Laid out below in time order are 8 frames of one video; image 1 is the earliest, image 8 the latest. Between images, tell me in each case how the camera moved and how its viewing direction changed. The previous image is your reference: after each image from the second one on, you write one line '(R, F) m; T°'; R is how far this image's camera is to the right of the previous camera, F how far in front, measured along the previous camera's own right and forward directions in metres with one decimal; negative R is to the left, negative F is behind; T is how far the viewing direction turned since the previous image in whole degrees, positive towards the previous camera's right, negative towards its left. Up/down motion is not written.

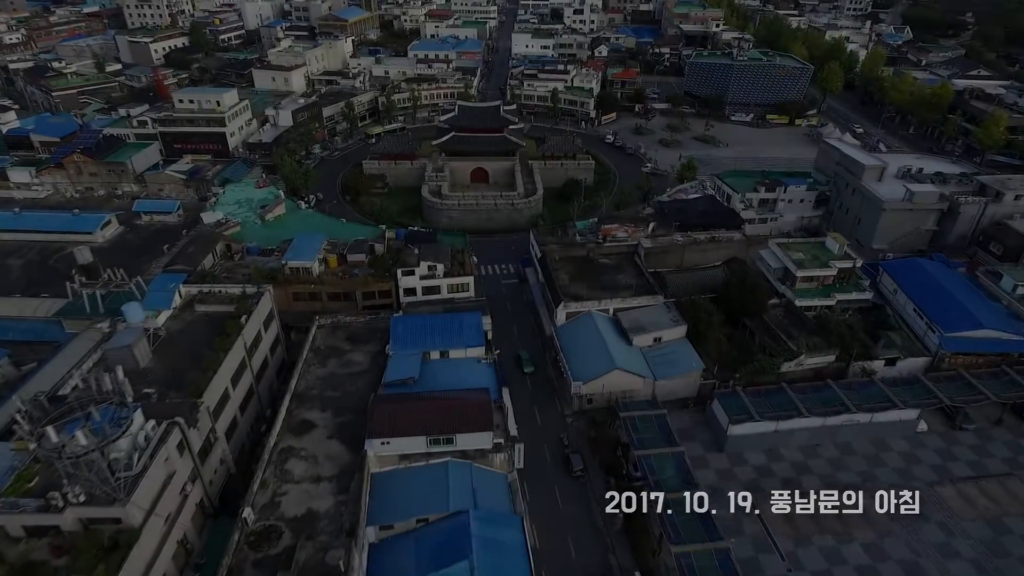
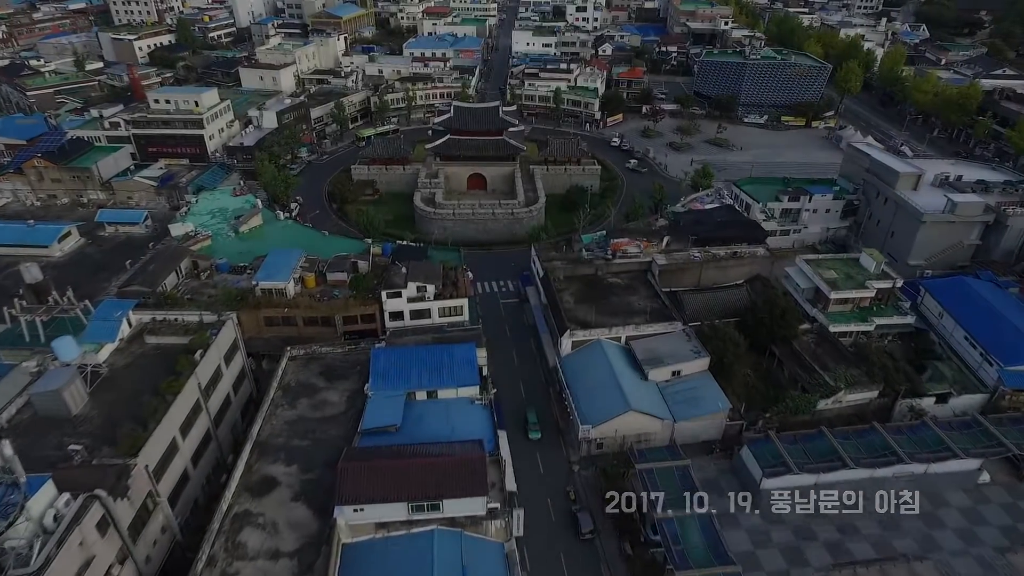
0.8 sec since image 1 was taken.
(+0.1, +5.3) m; 0°
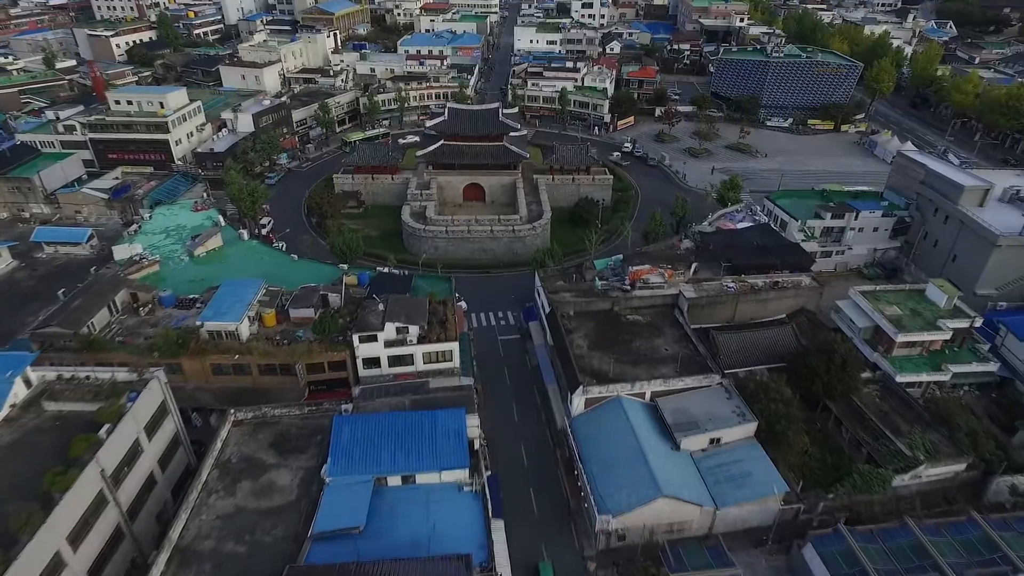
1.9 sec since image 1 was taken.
(+0.1, +7.5) m; 0°
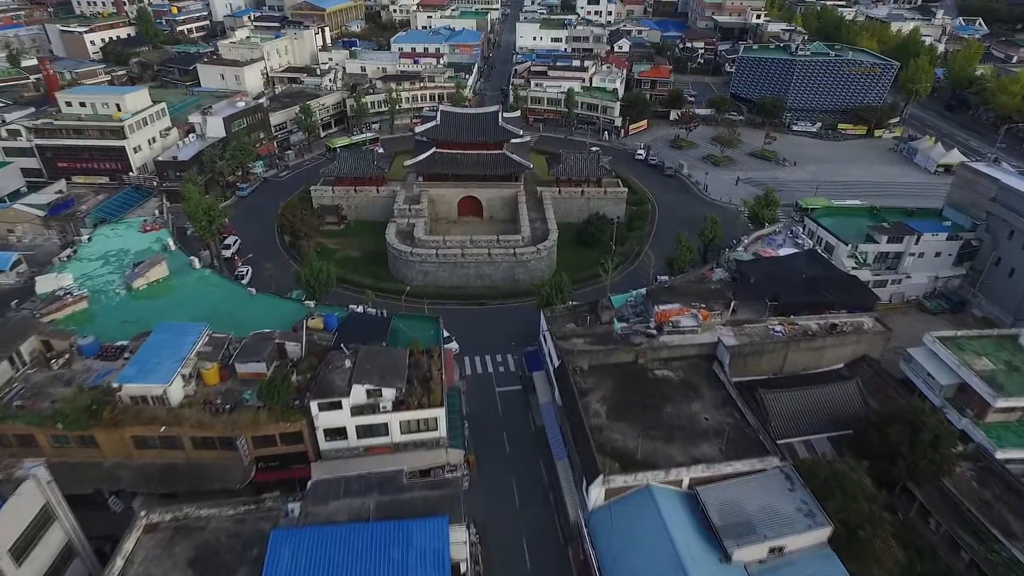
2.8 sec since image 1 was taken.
(+0.1, +7.3) m; 0°
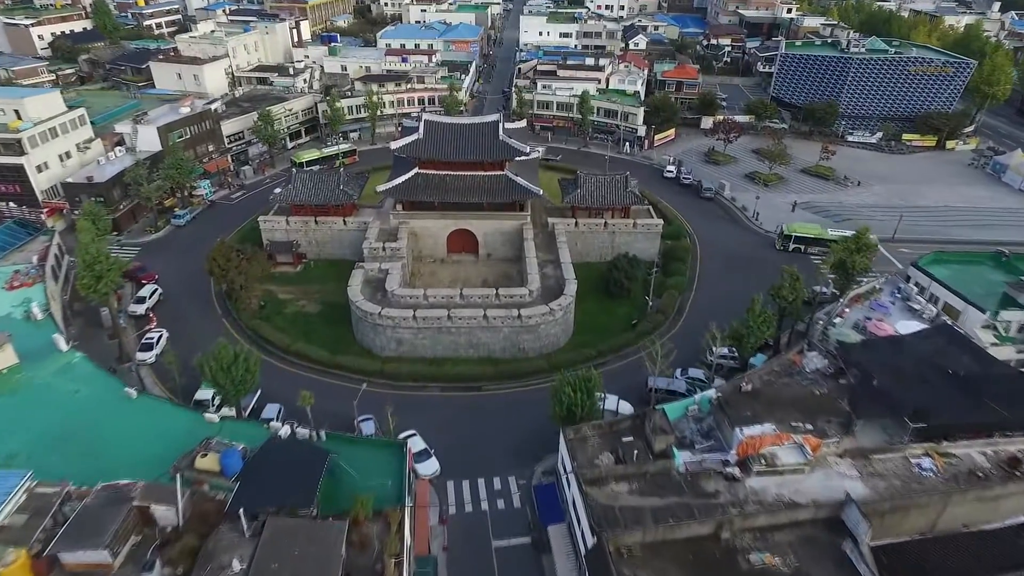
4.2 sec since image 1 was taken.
(-0.1, +11.9) m; 0°
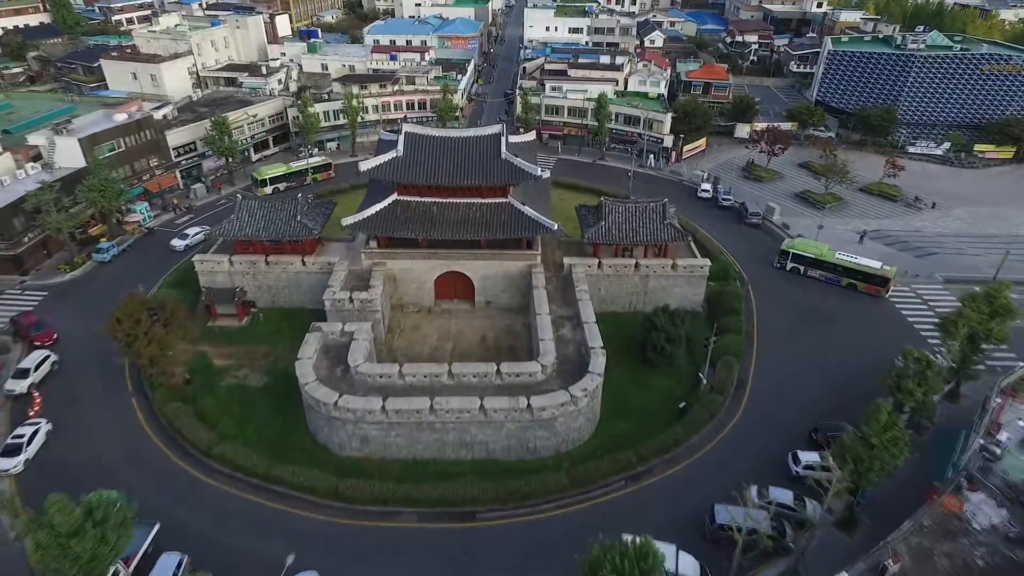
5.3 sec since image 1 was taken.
(-0.3, +9.4) m; 0°
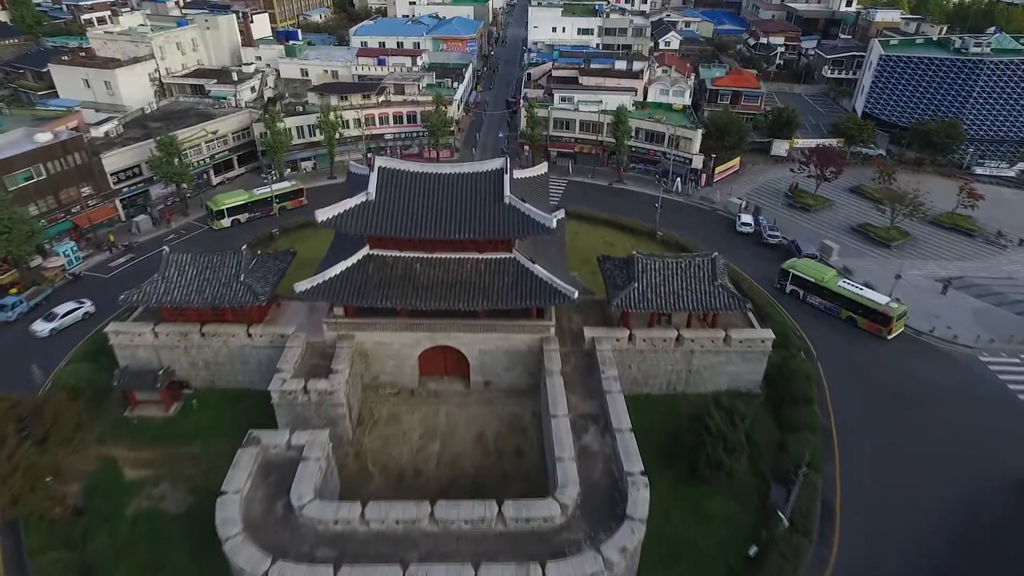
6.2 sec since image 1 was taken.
(-0.2, +7.6) m; 0°
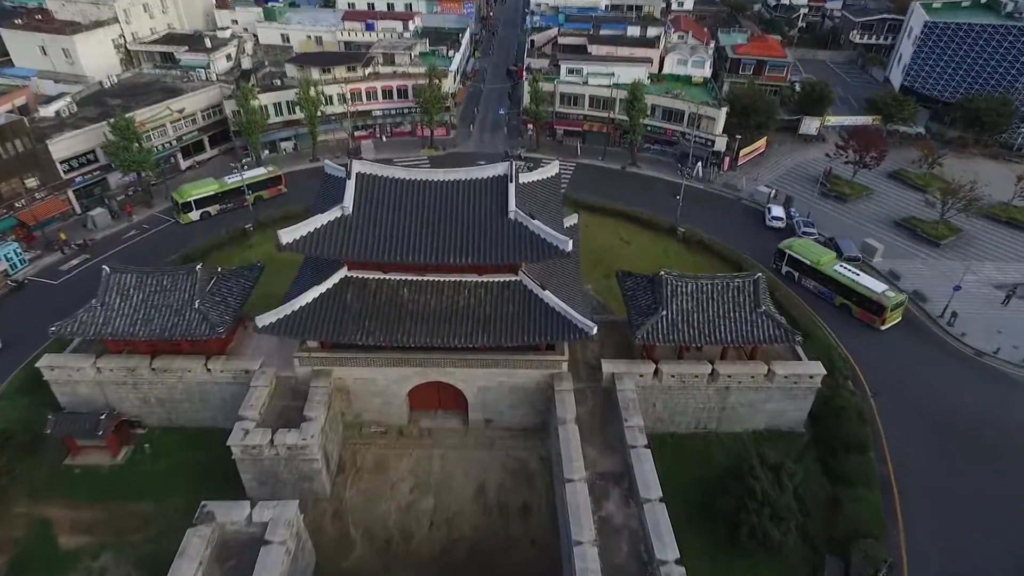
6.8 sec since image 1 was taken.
(-0.2, +4.1) m; 0°
